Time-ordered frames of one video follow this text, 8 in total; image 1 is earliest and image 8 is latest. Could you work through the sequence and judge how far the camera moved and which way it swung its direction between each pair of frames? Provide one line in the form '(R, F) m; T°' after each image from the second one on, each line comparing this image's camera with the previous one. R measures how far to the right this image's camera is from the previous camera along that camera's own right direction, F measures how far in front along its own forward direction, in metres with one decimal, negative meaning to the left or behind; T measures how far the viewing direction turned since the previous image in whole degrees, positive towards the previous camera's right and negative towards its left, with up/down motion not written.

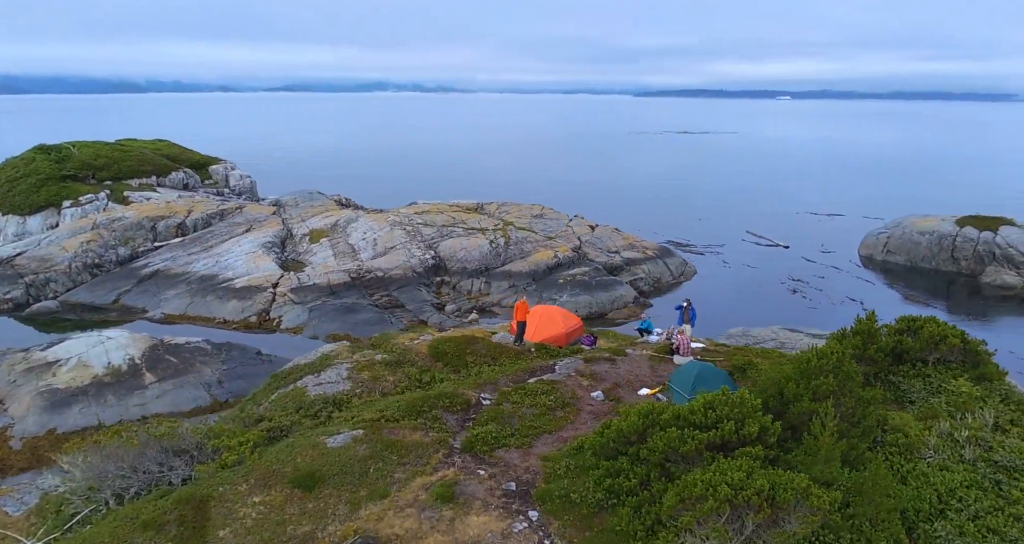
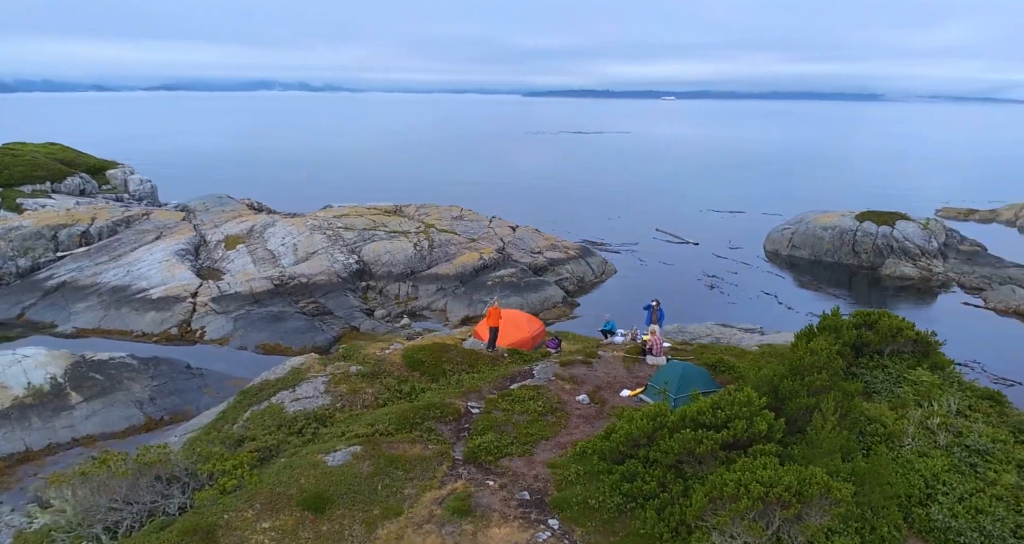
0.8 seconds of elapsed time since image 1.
(-1.7, +0.3) m; +6°
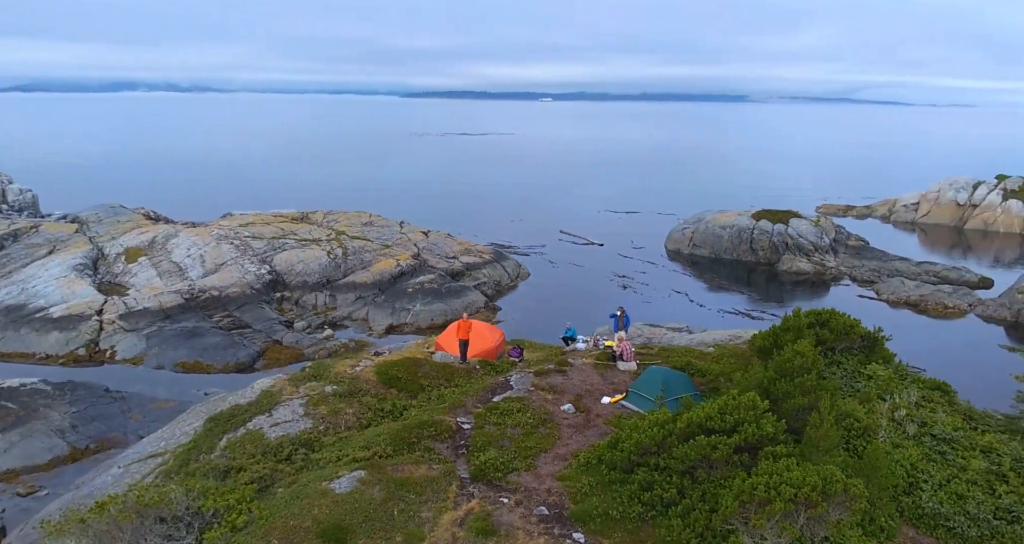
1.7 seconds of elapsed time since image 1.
(-1.9, +0.2) m; +7°
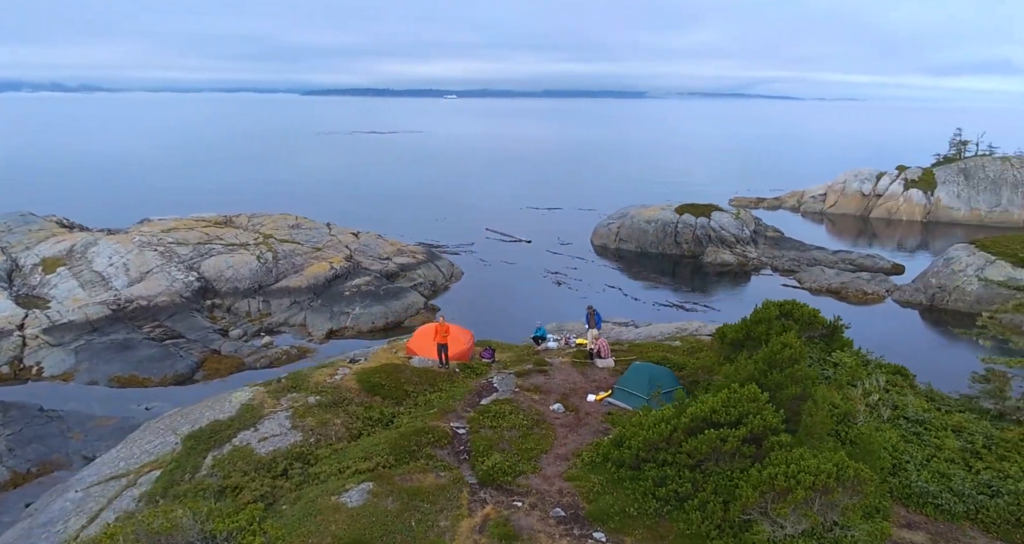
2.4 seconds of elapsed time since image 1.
(-1.5, +0.1) m; +5°
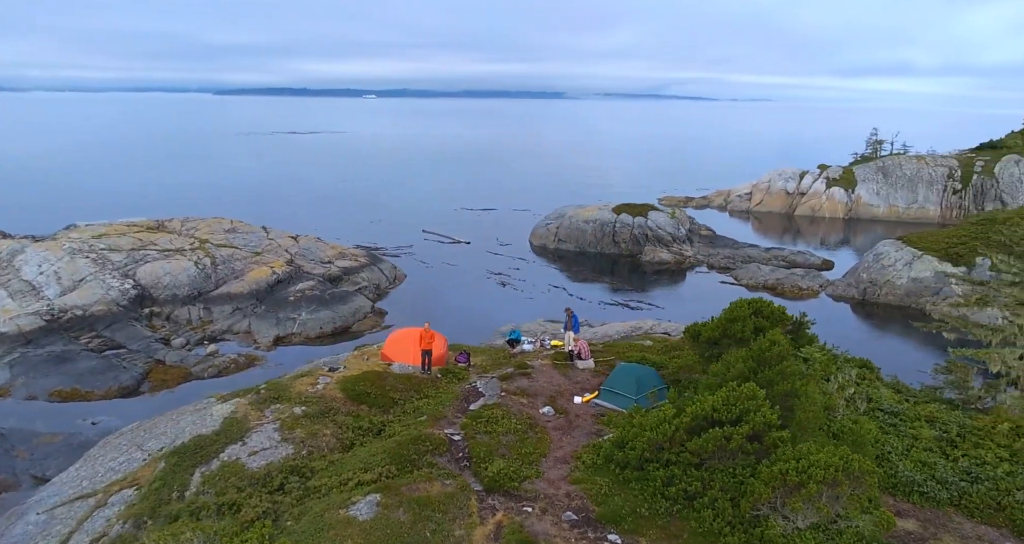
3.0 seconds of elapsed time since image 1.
(-1.2, +0.1) m; +4°
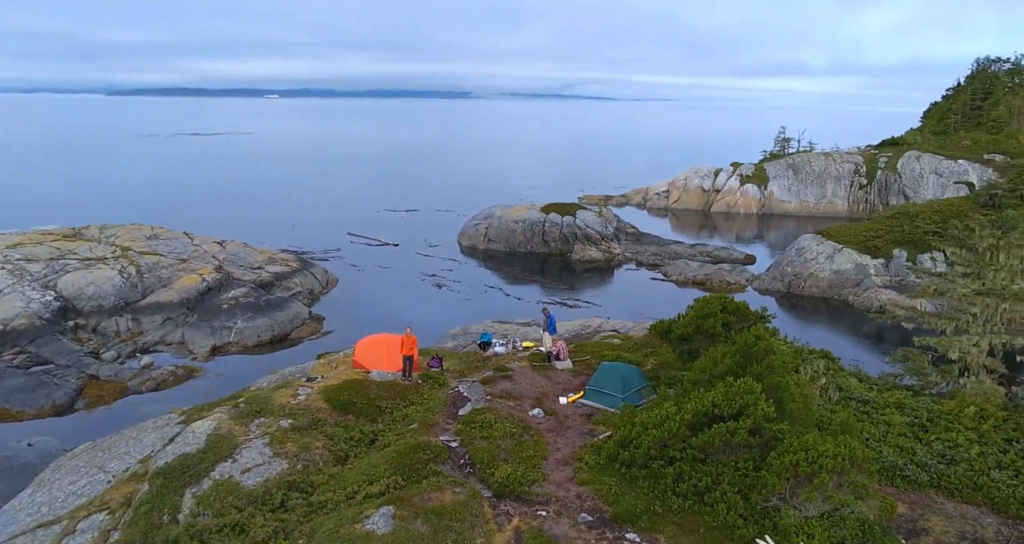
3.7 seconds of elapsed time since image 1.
(-1.4, +0.1) m; +5°
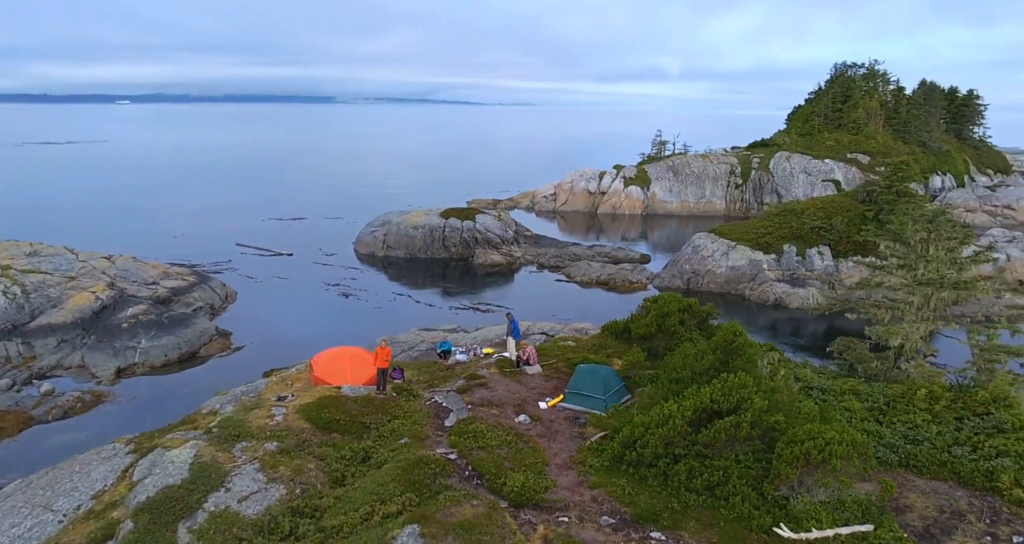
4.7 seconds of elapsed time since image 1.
(-2.0, +0.1) m; +7°
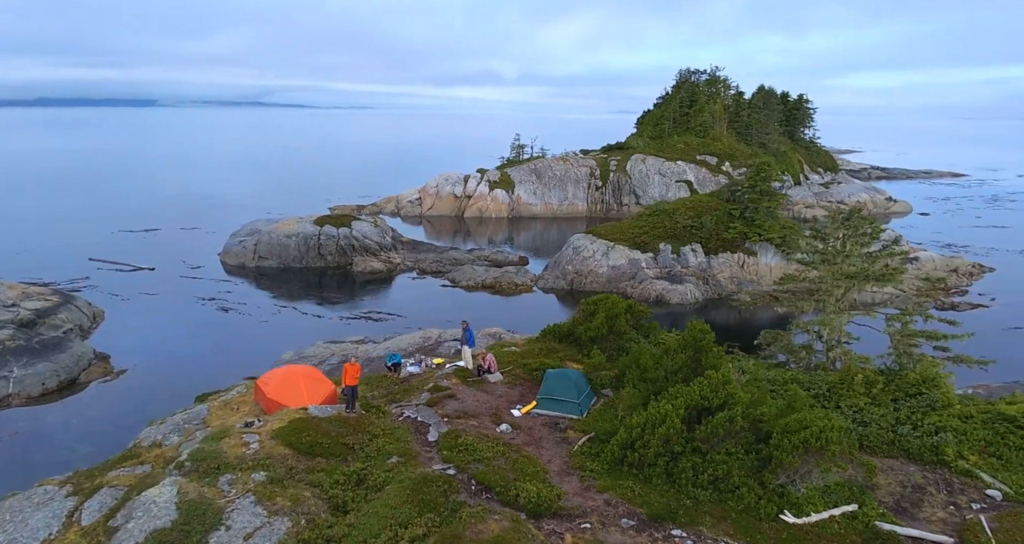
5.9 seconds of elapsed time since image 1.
(-2.5, -0.1) m; +9°
